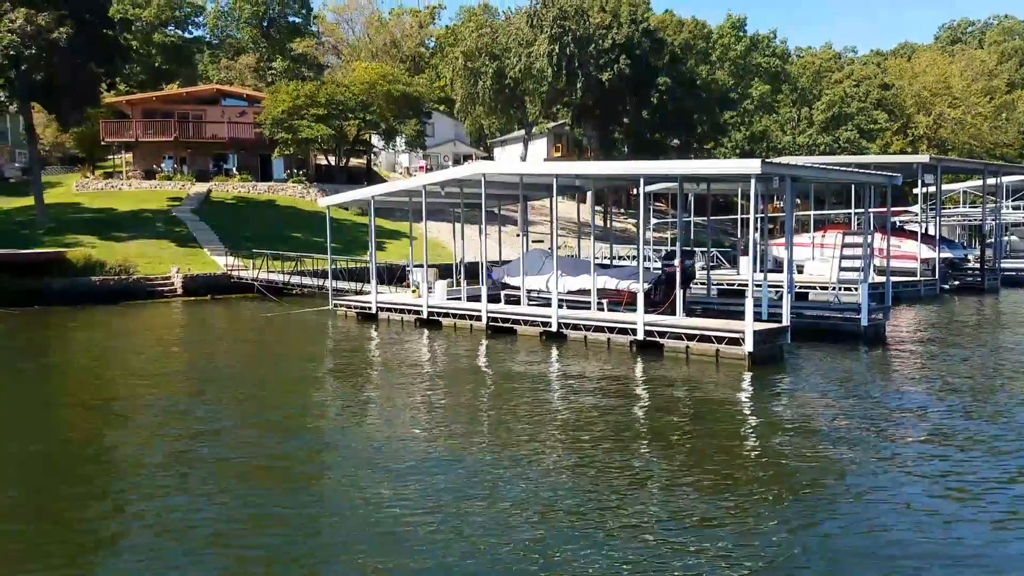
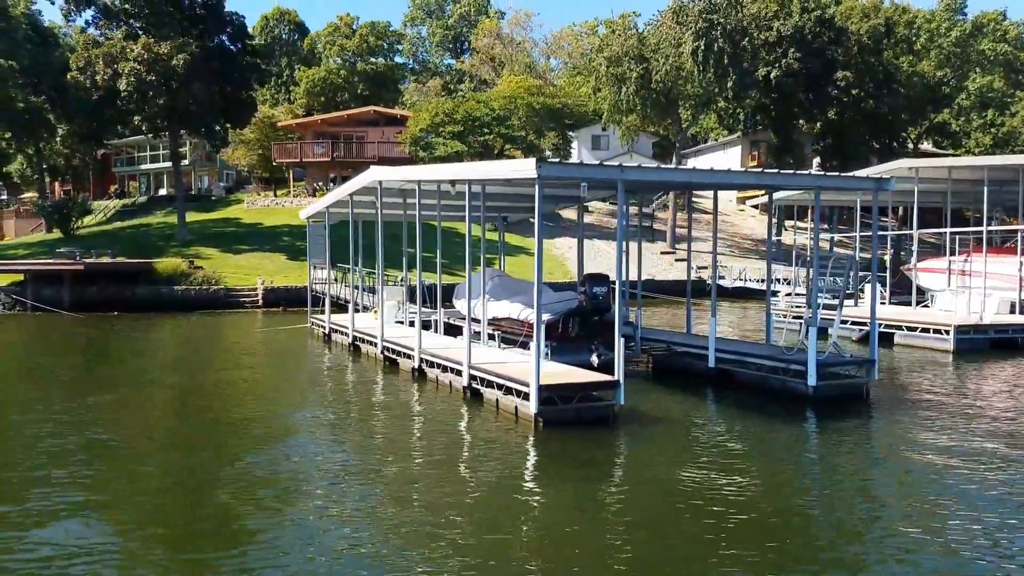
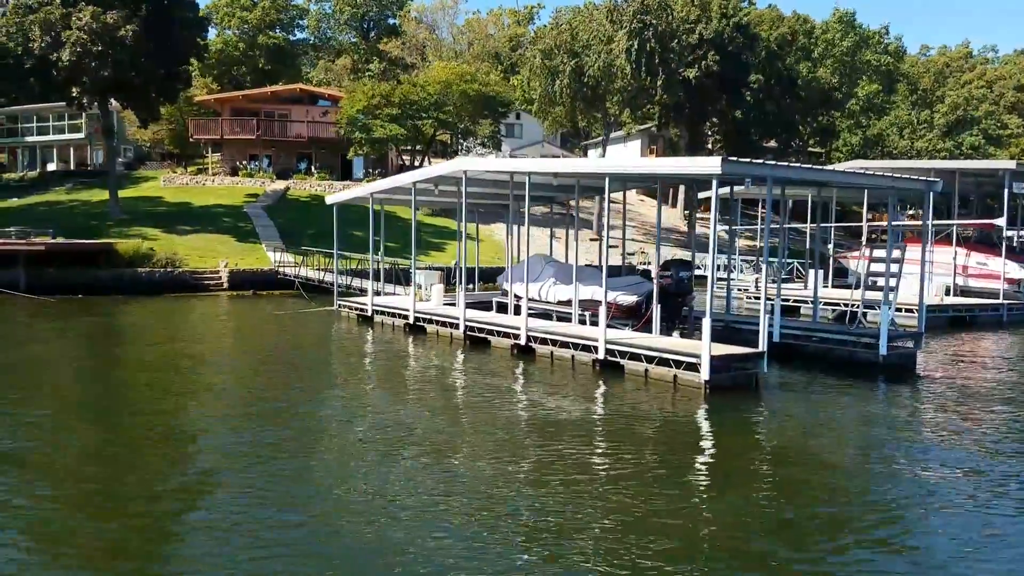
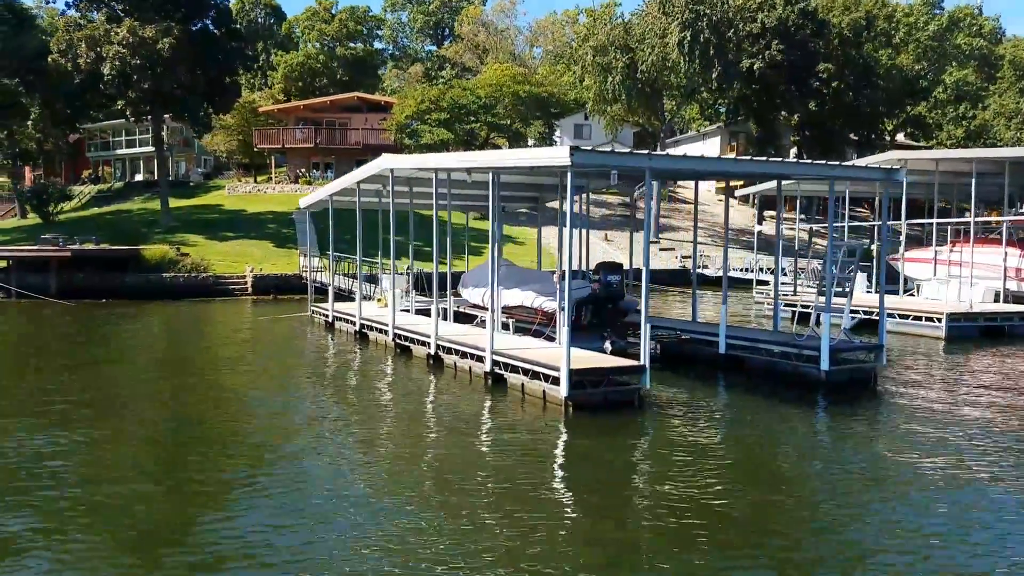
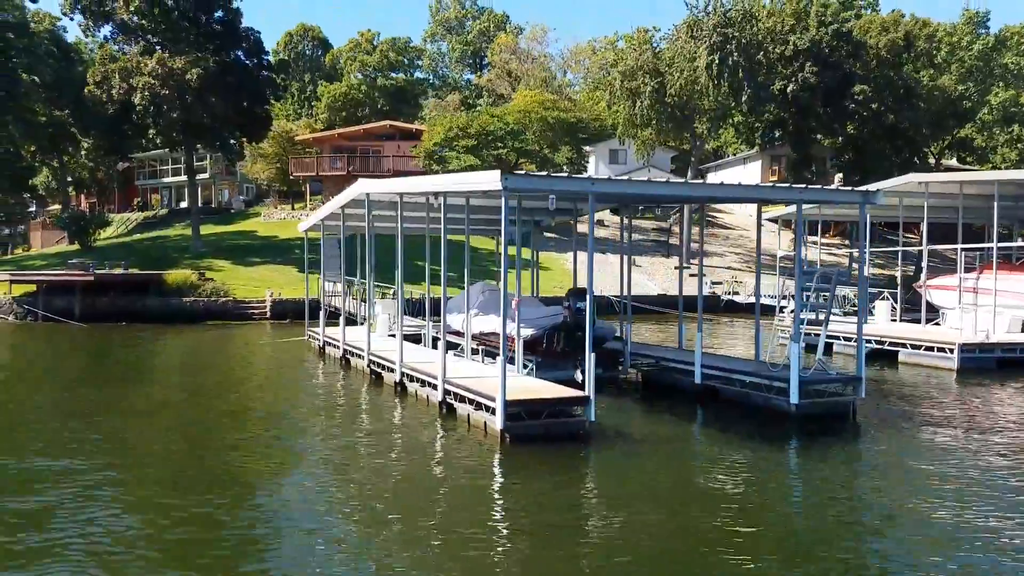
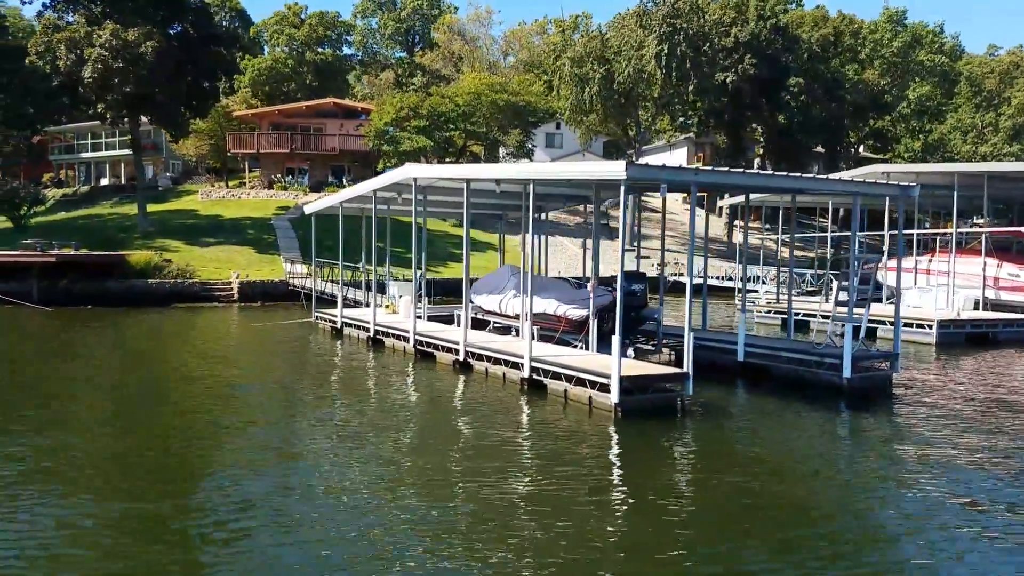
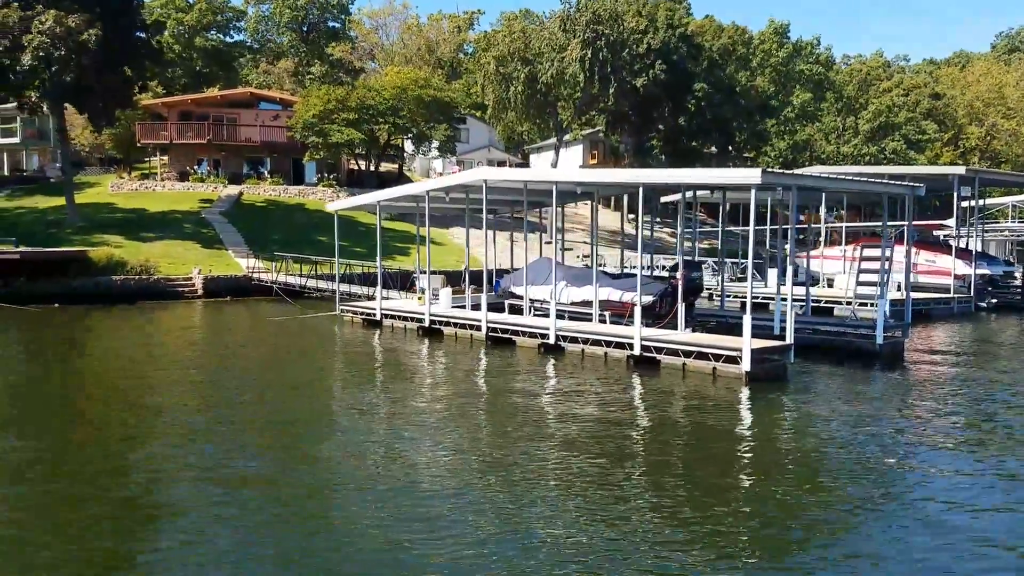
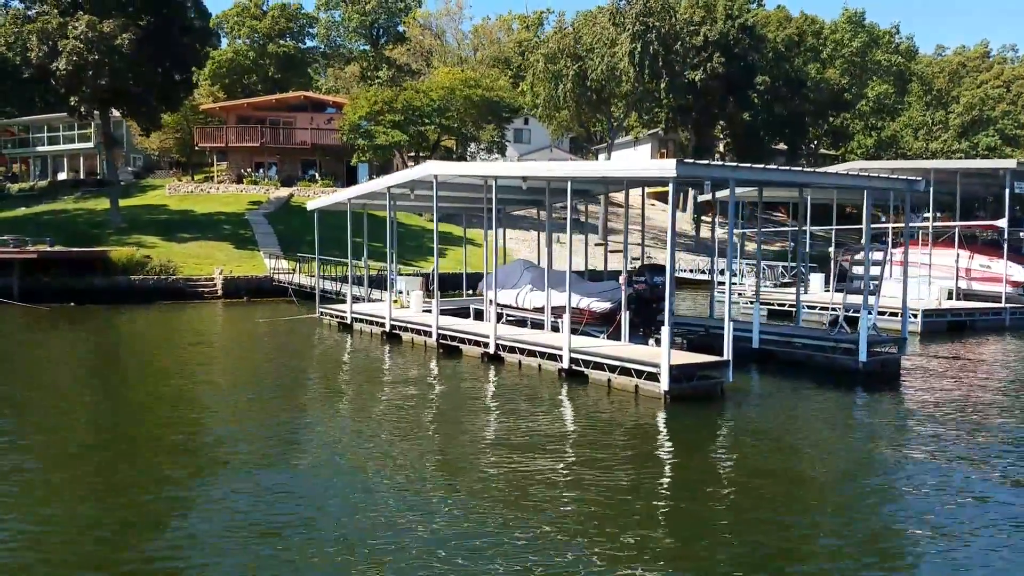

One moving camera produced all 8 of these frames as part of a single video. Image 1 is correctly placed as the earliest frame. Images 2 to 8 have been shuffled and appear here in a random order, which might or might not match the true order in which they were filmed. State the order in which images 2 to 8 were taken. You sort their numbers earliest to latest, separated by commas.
7, 3, 8, 6, 4, 2, 5
